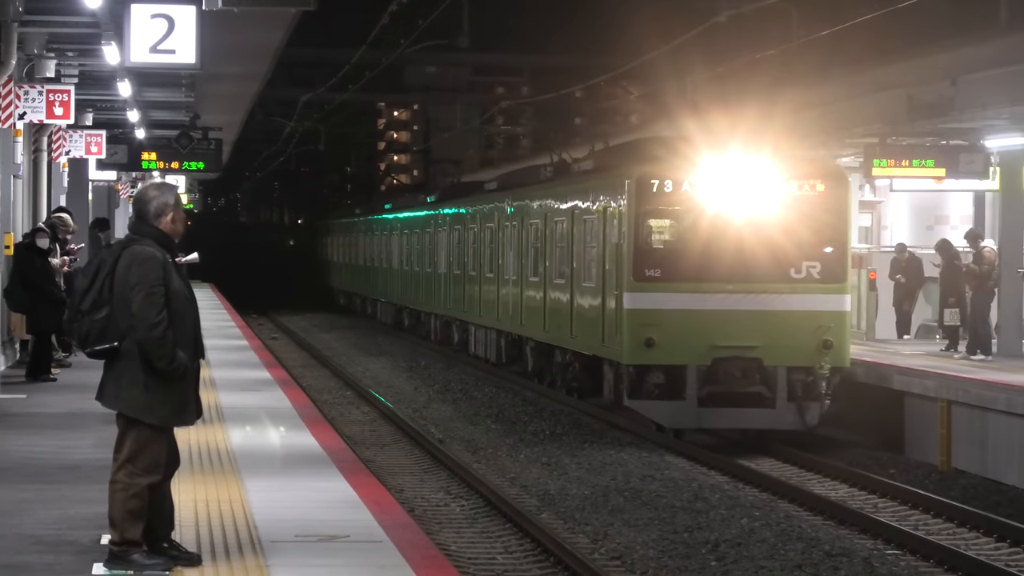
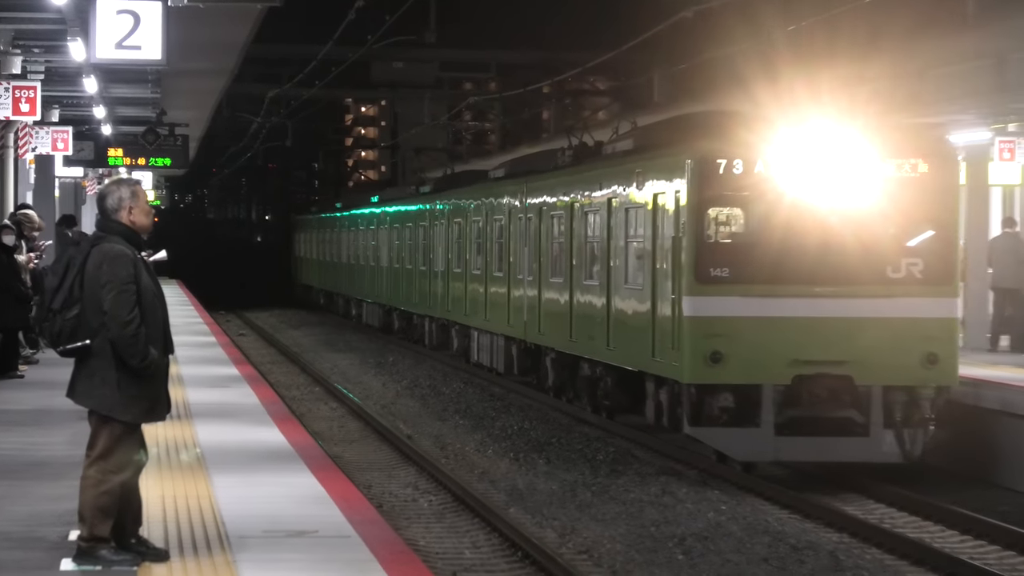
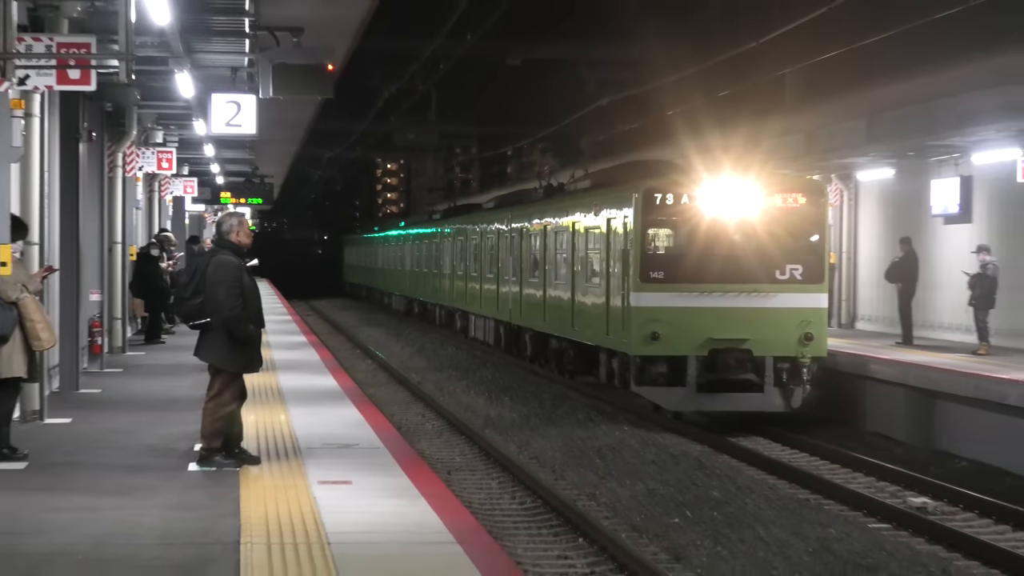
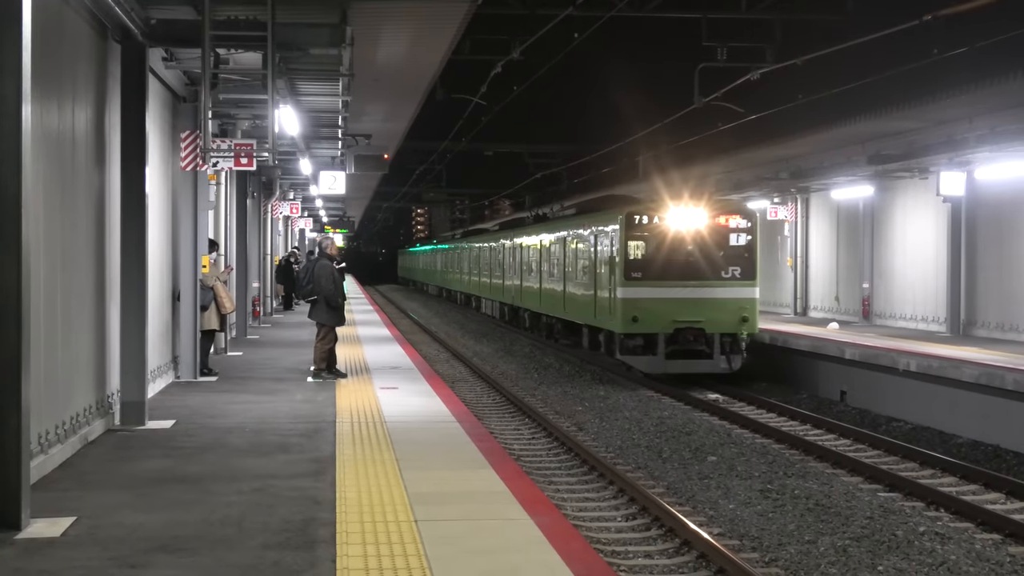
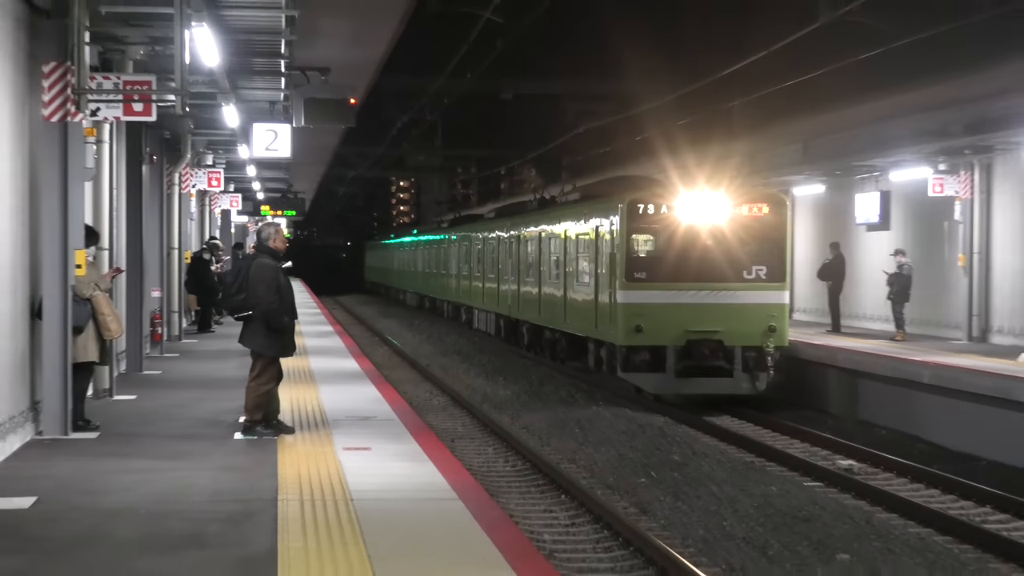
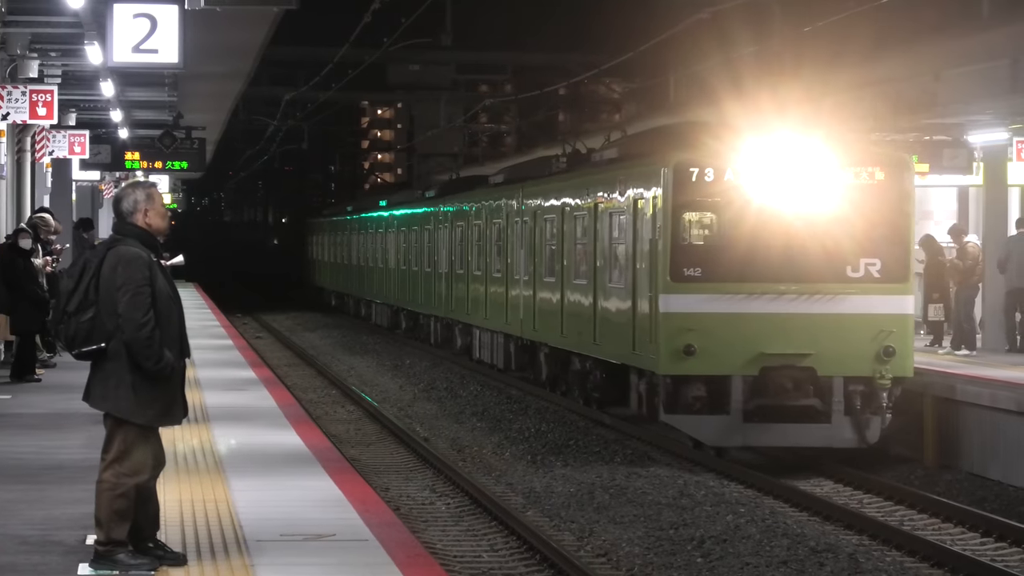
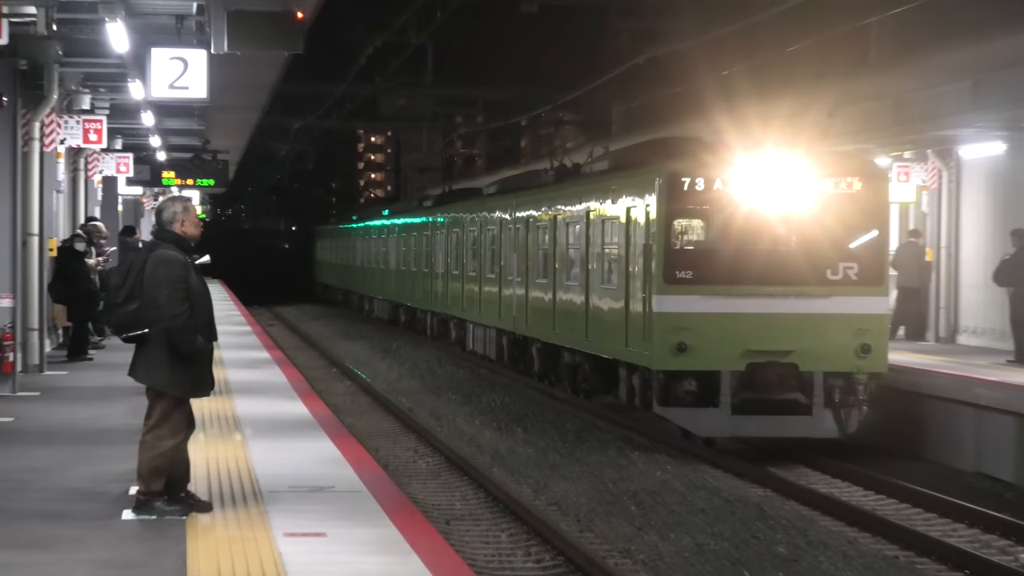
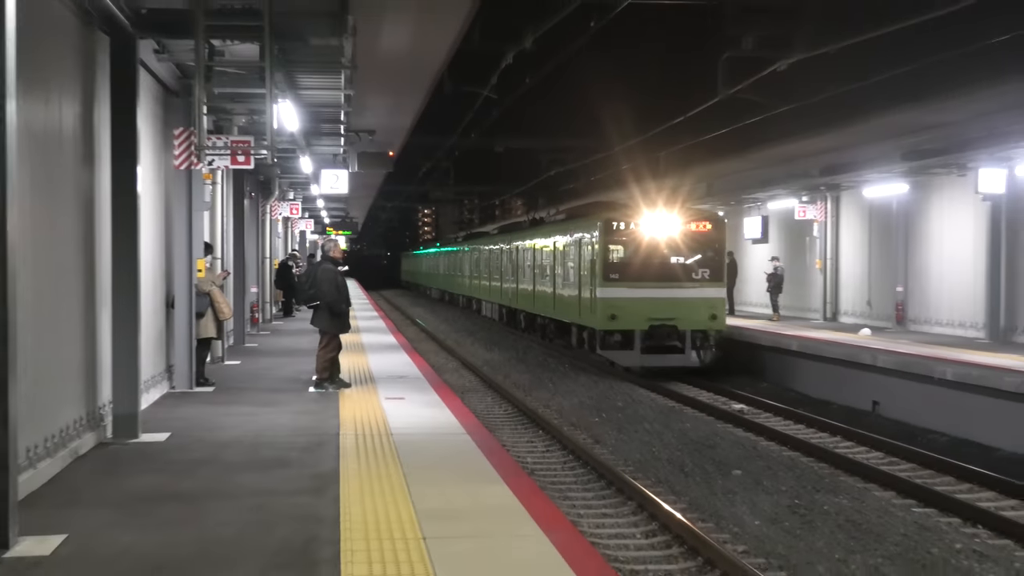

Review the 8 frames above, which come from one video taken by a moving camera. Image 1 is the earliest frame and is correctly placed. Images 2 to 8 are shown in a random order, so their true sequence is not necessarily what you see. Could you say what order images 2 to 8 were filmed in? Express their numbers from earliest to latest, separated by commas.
6, 2, 7, 3, 5, 8, 4
